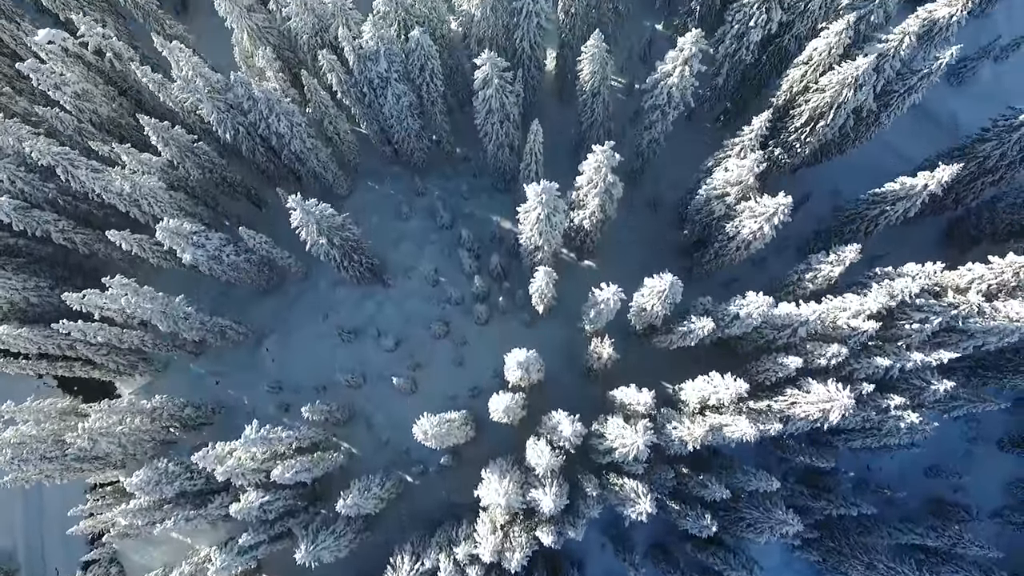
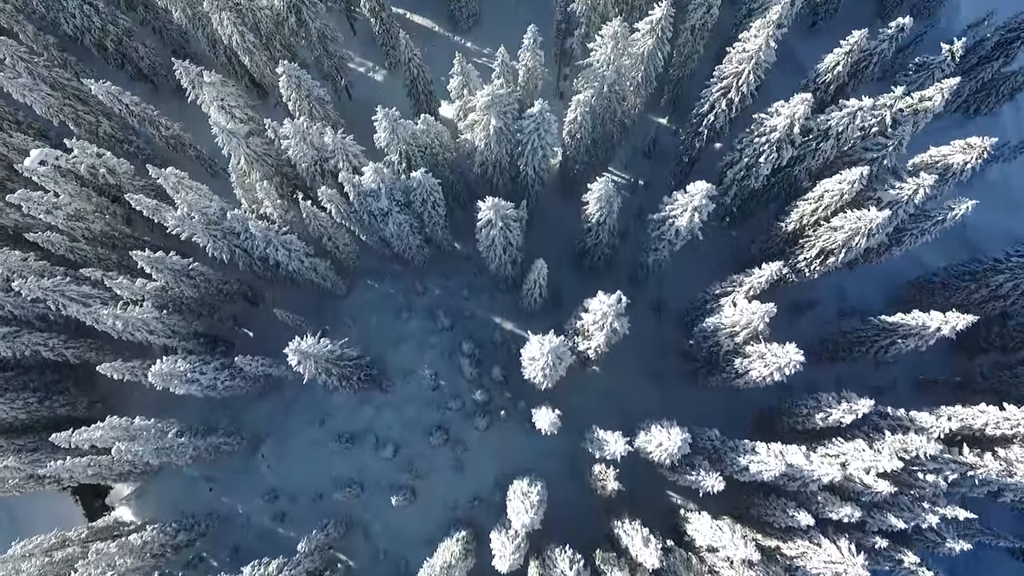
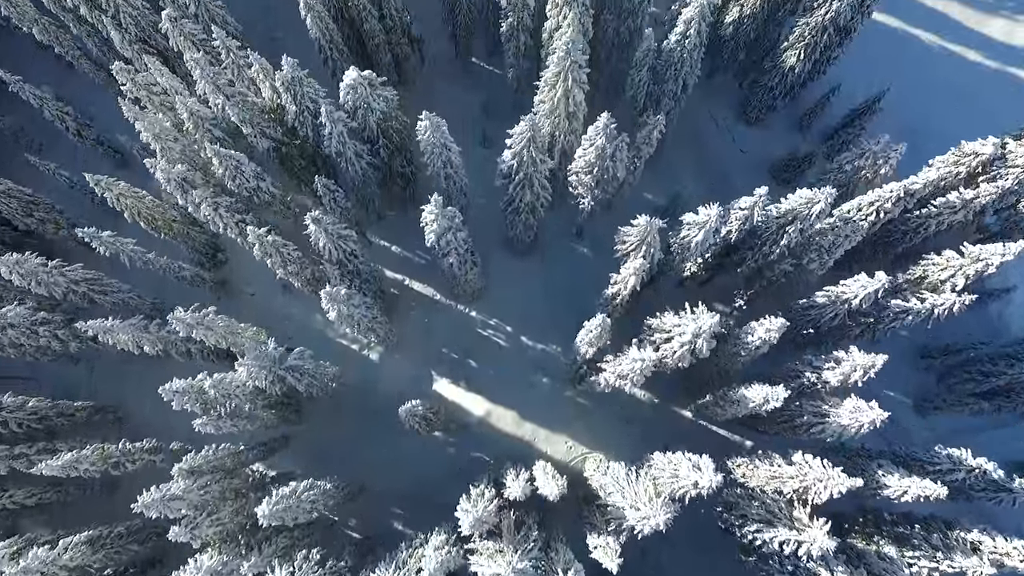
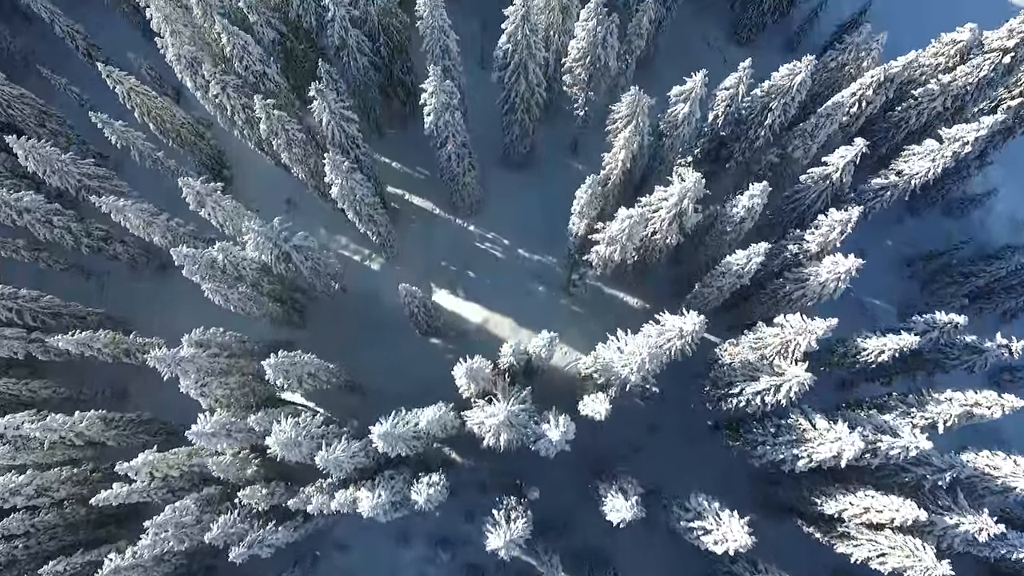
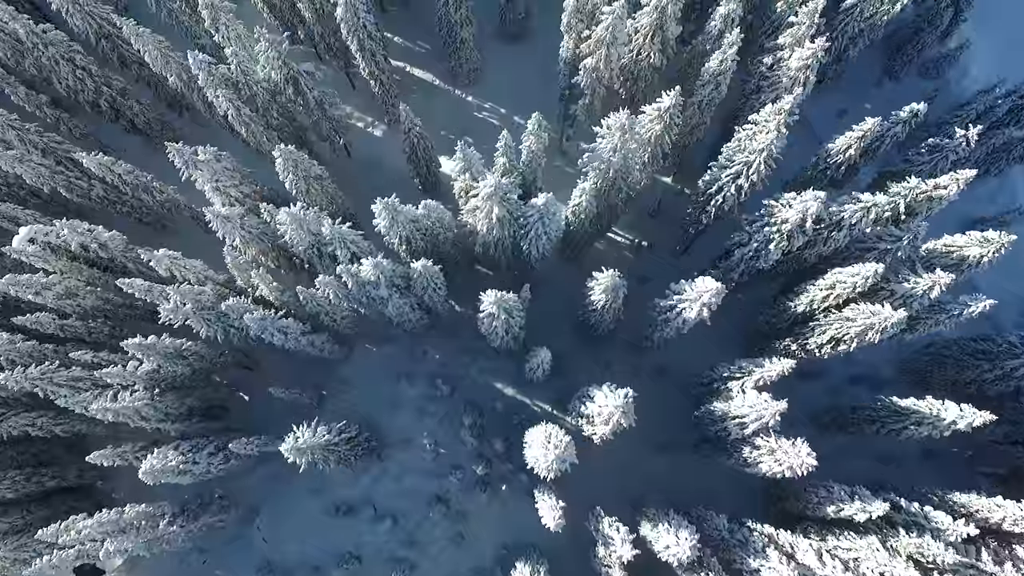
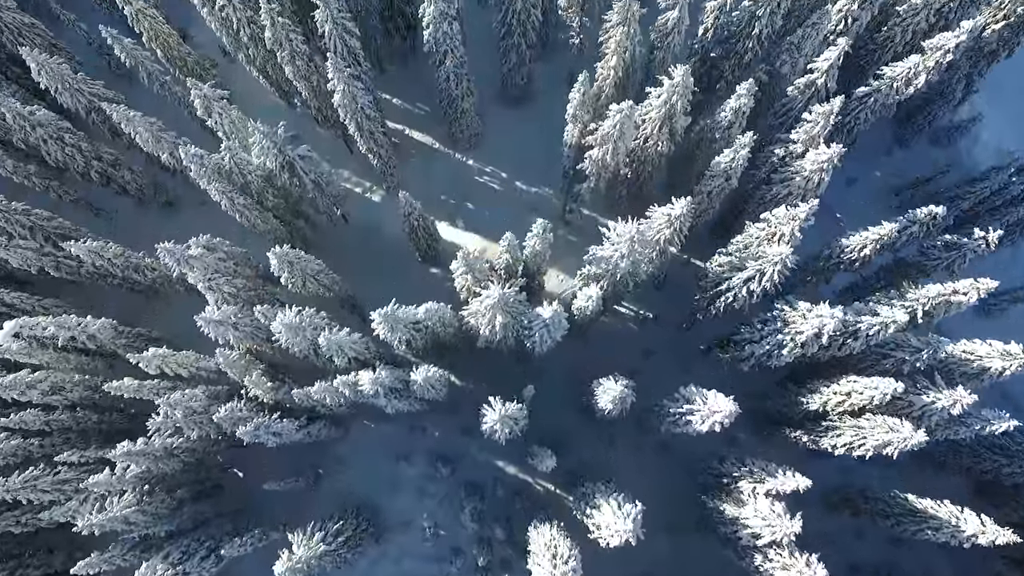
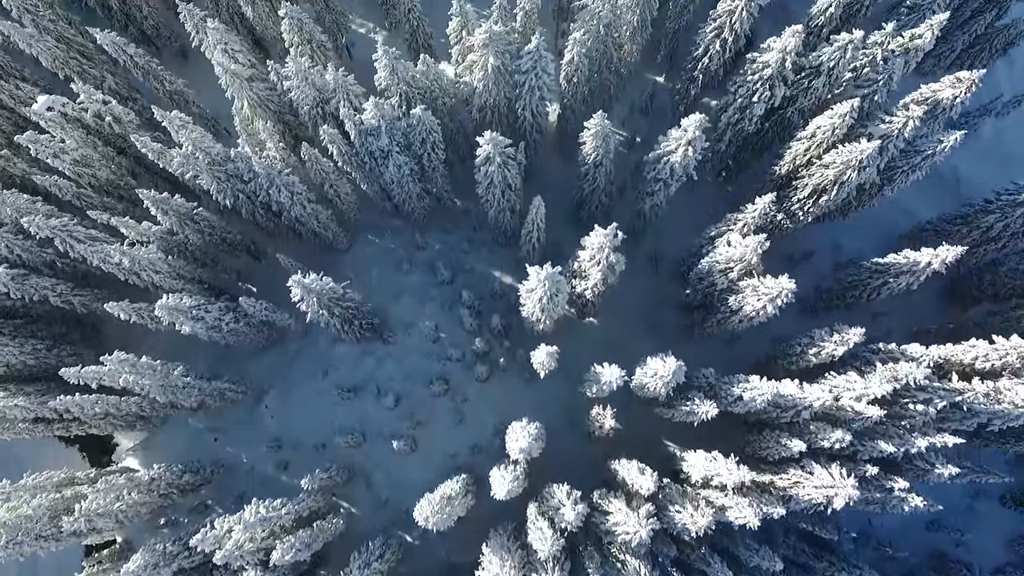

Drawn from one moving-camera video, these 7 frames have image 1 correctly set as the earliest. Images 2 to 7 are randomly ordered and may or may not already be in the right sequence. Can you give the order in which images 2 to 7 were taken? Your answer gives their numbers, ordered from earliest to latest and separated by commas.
7, 2, 5, 6, 4, 3
